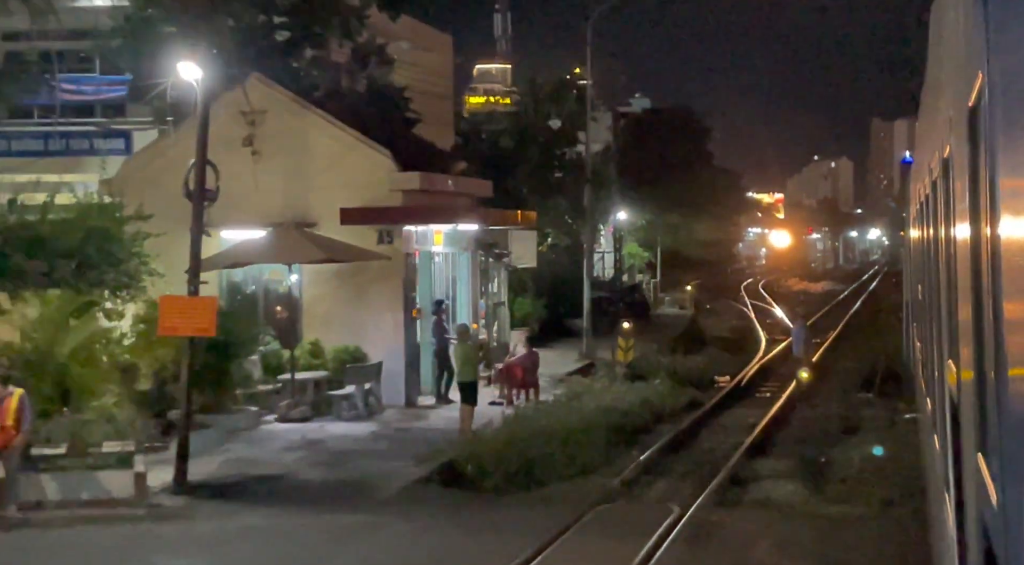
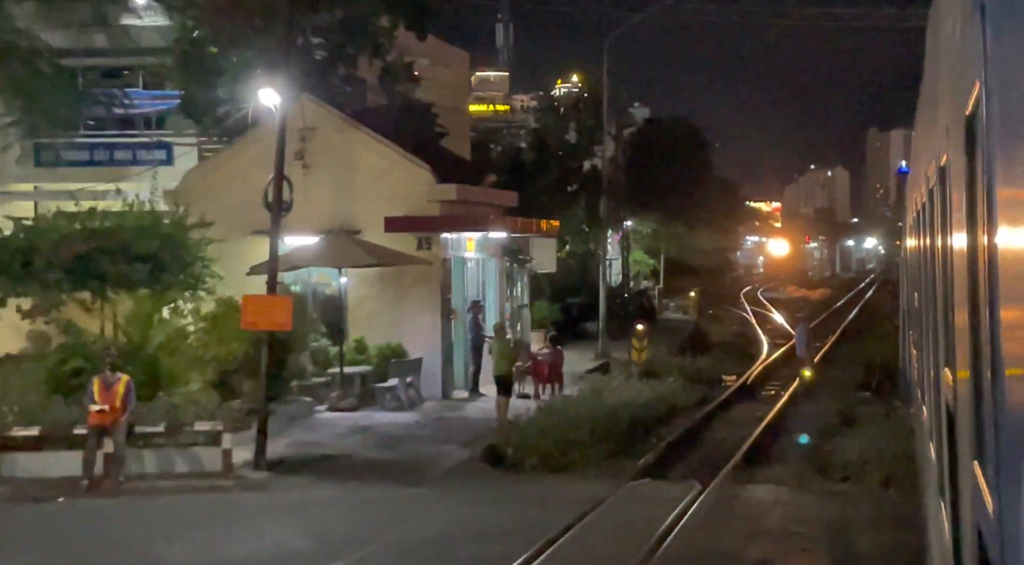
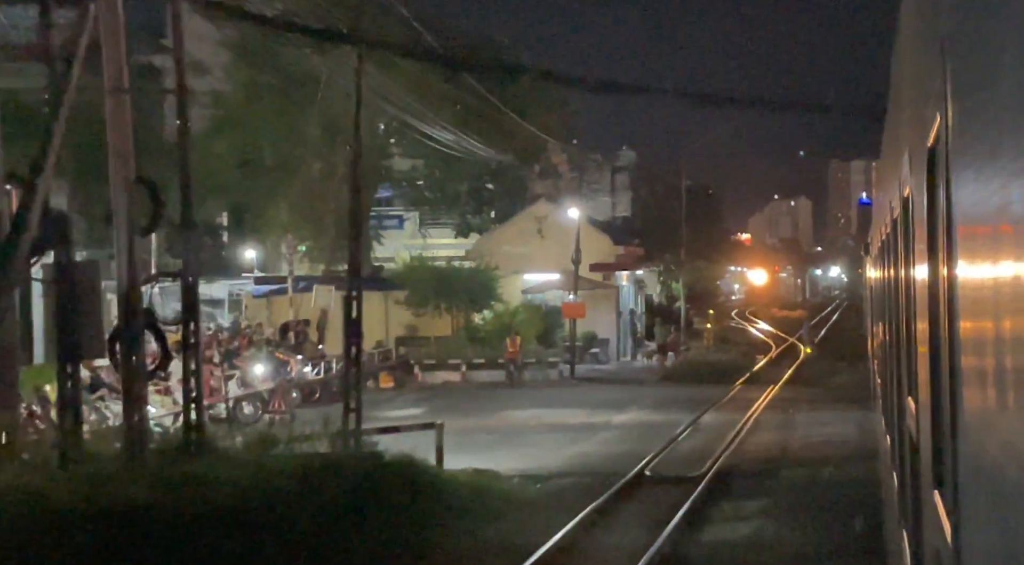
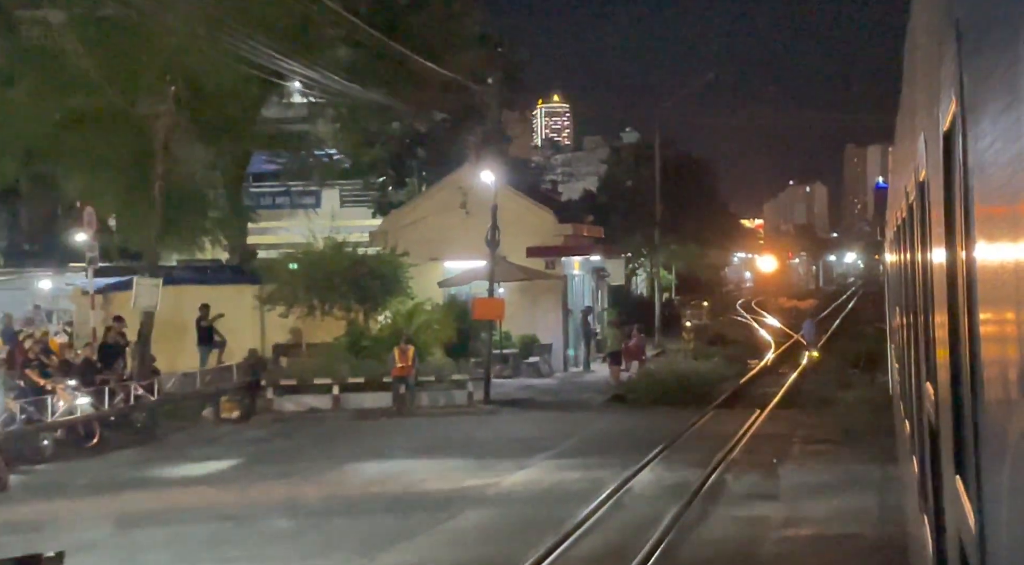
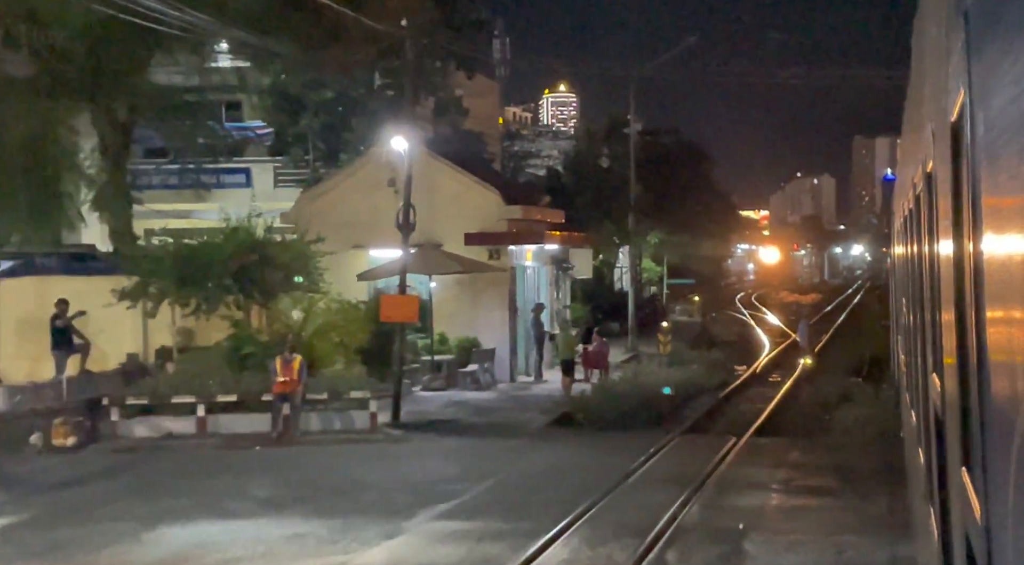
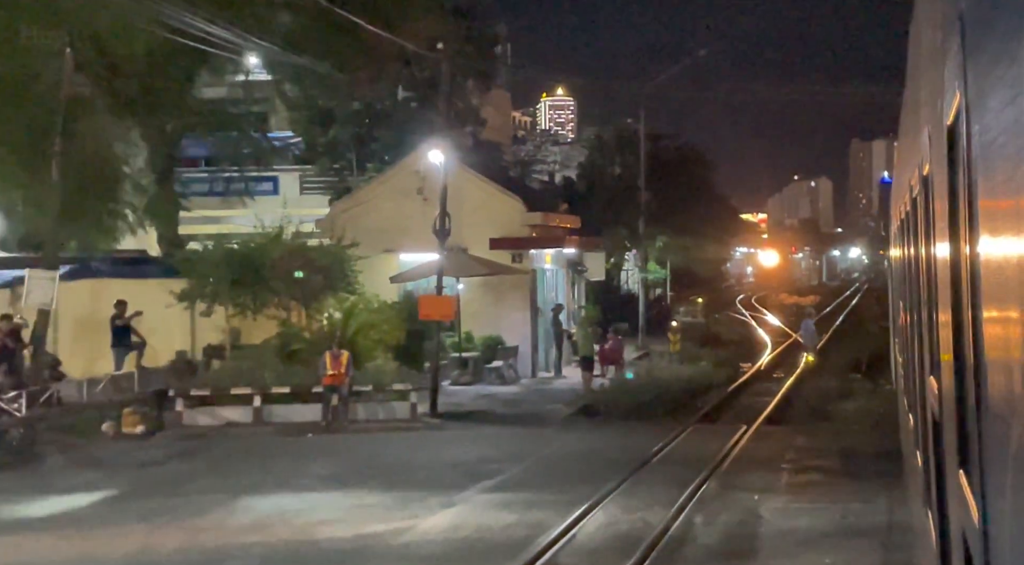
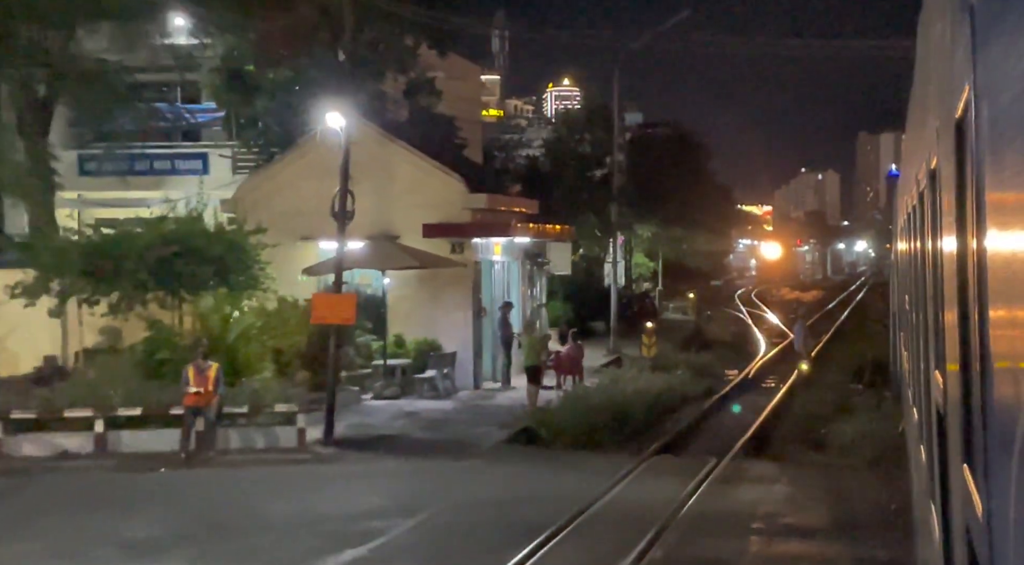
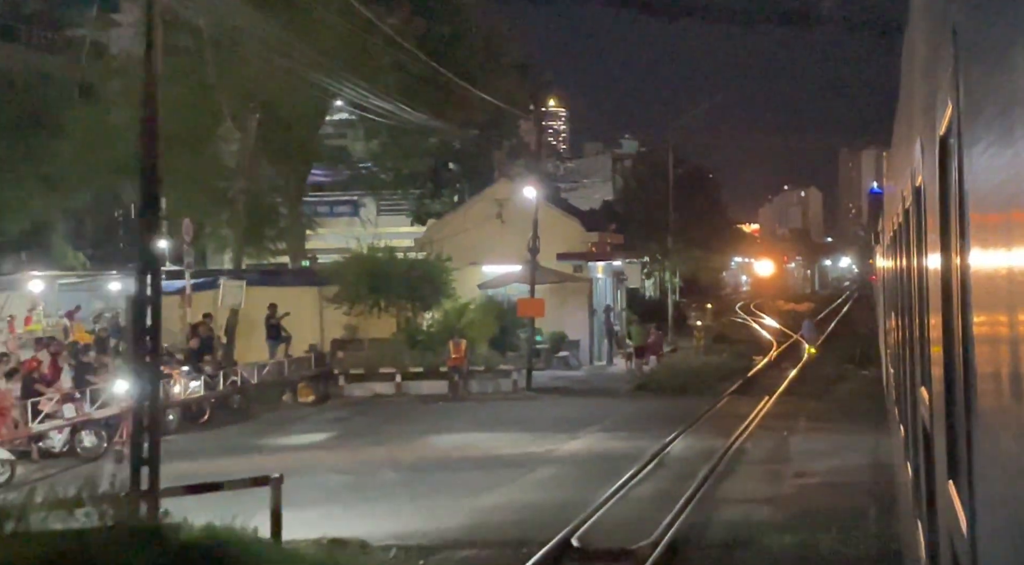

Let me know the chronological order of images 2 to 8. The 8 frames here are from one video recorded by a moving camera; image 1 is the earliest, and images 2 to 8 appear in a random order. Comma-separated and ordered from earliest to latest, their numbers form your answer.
2, 7, 5, 6, 4, 8, 3
